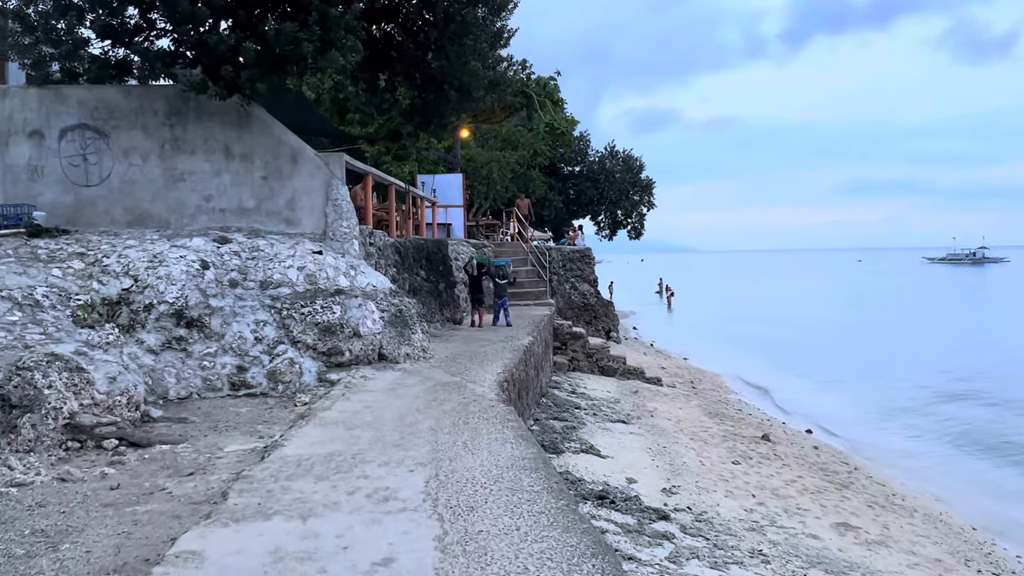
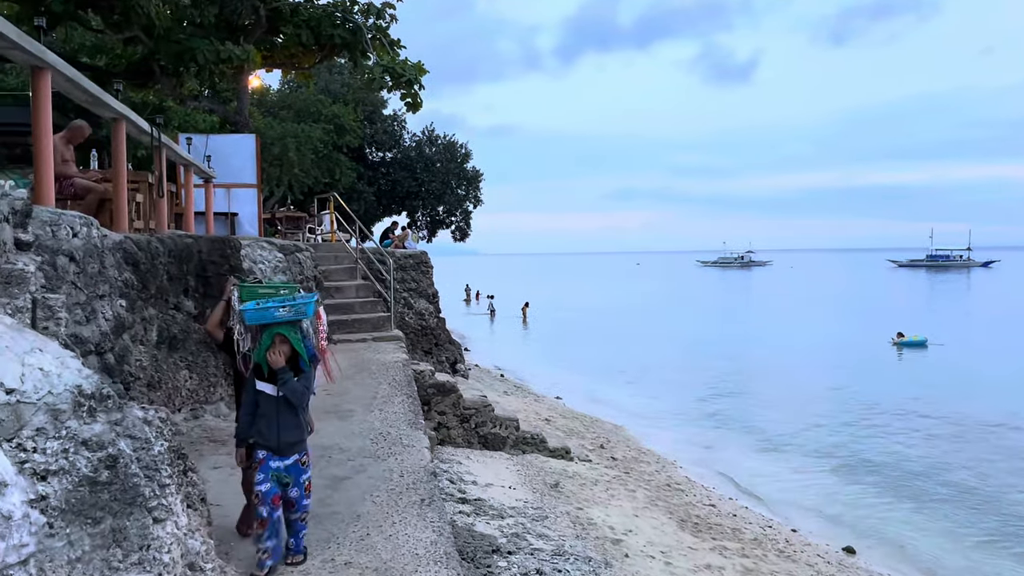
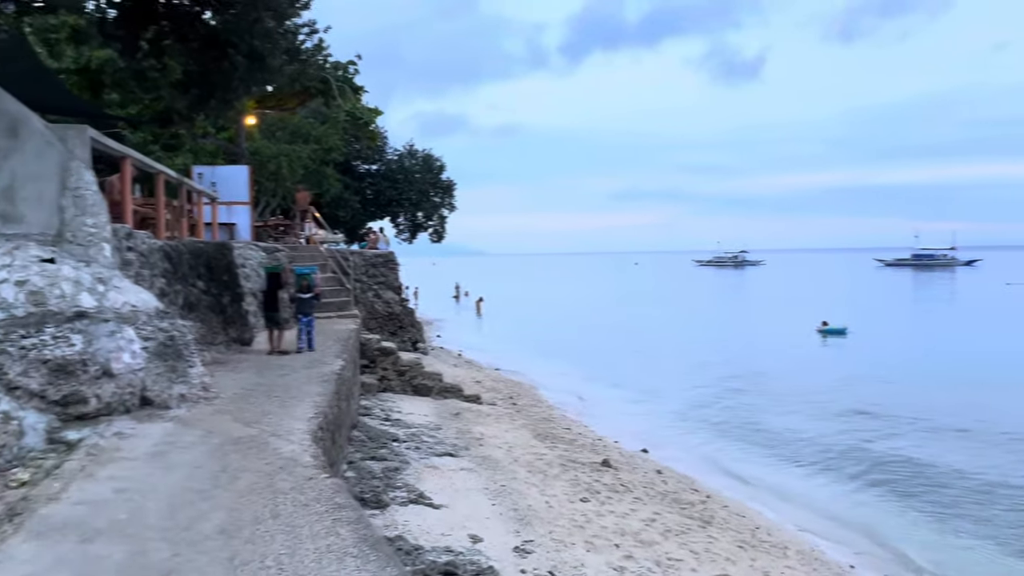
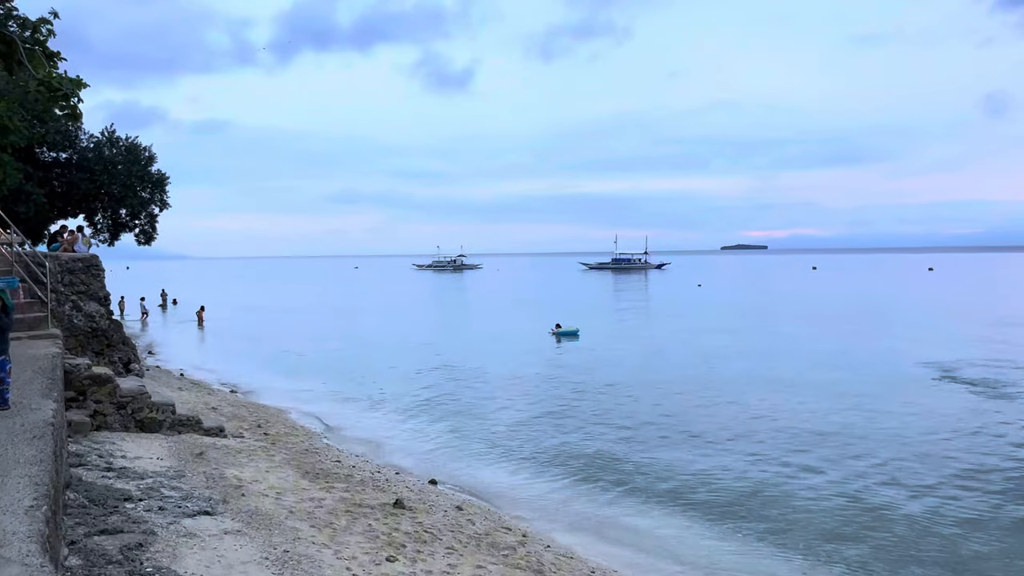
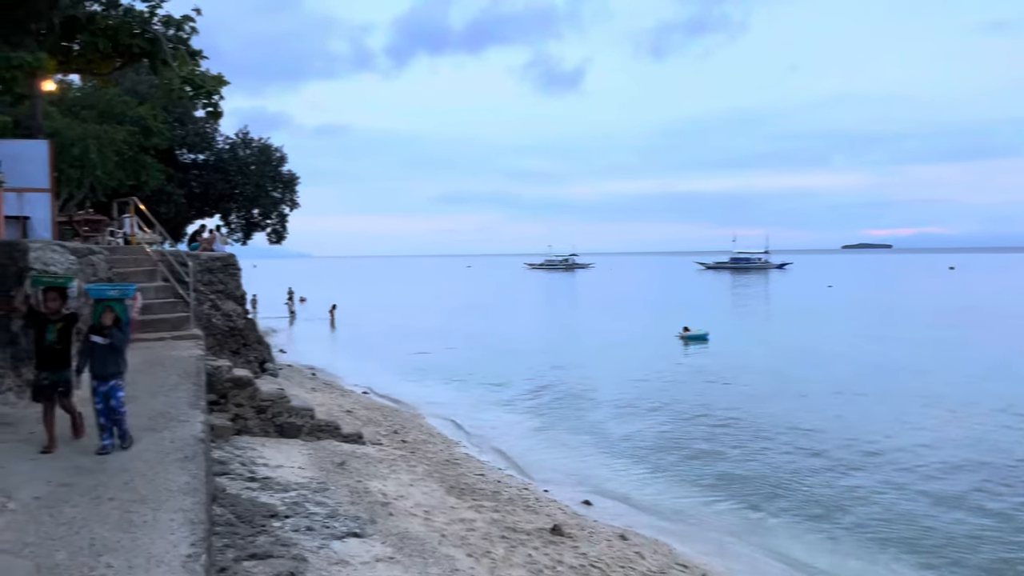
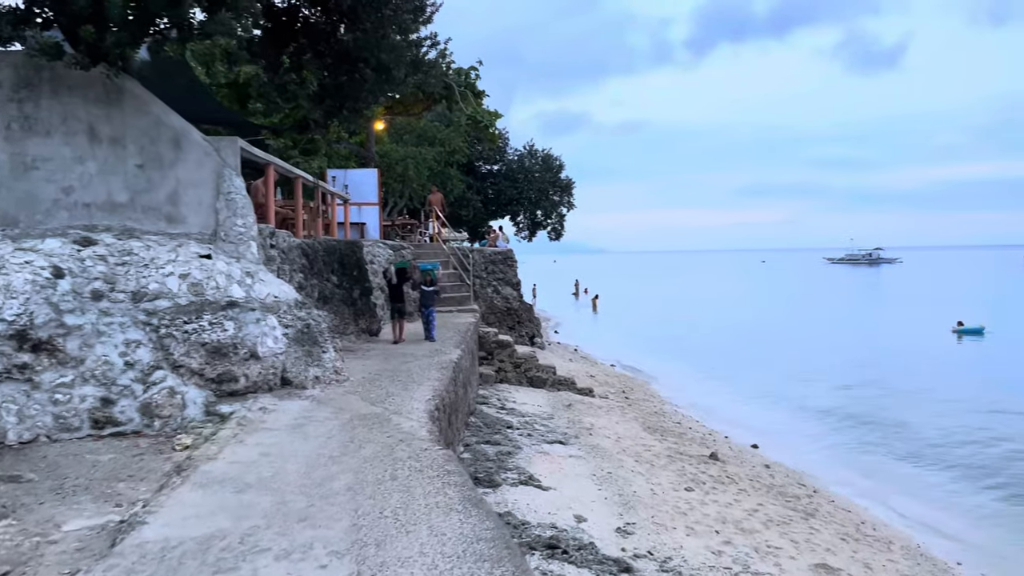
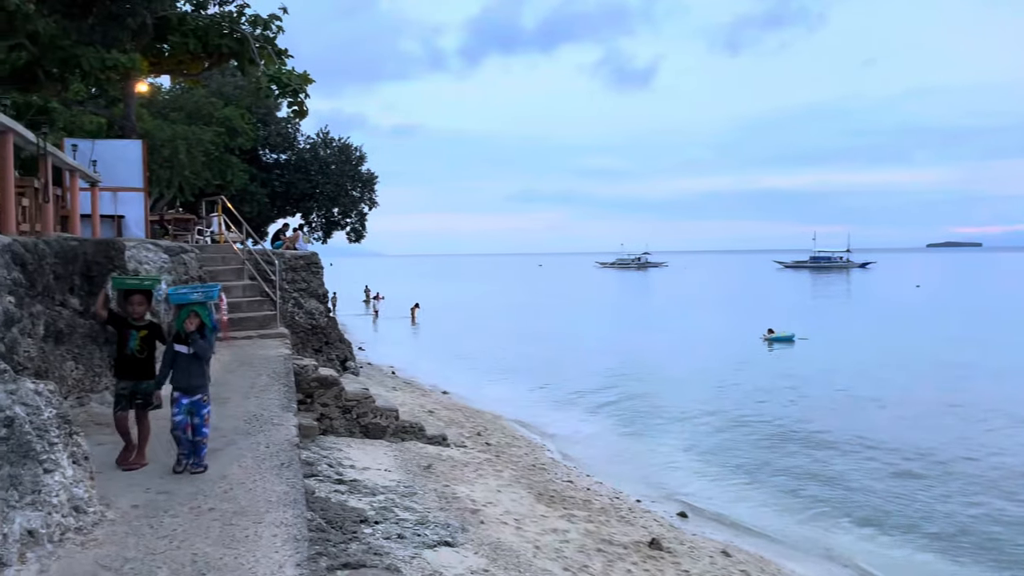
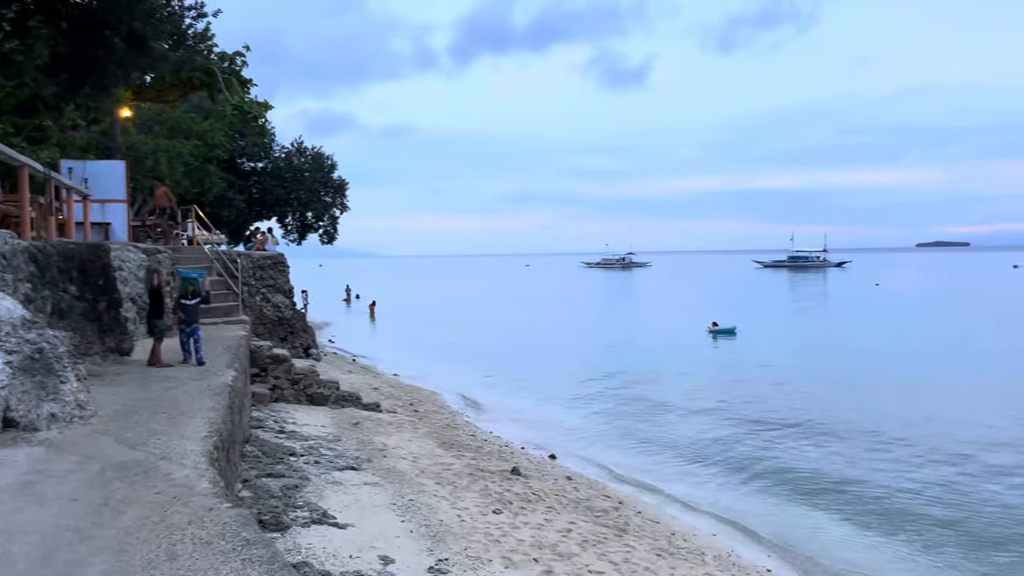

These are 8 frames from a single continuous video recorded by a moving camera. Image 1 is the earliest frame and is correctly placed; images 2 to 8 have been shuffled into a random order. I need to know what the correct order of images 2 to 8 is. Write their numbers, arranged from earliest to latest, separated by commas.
6, 3, 8, 4, 5, 7, 2
